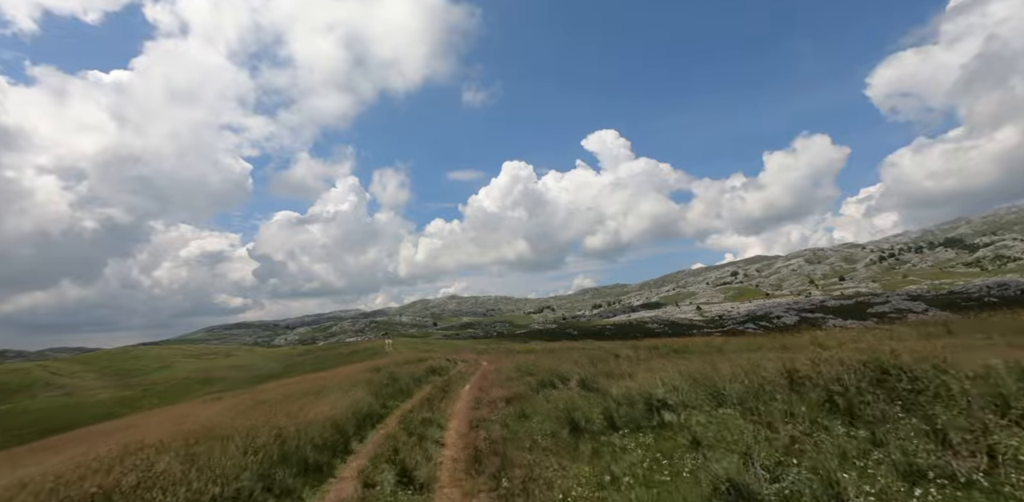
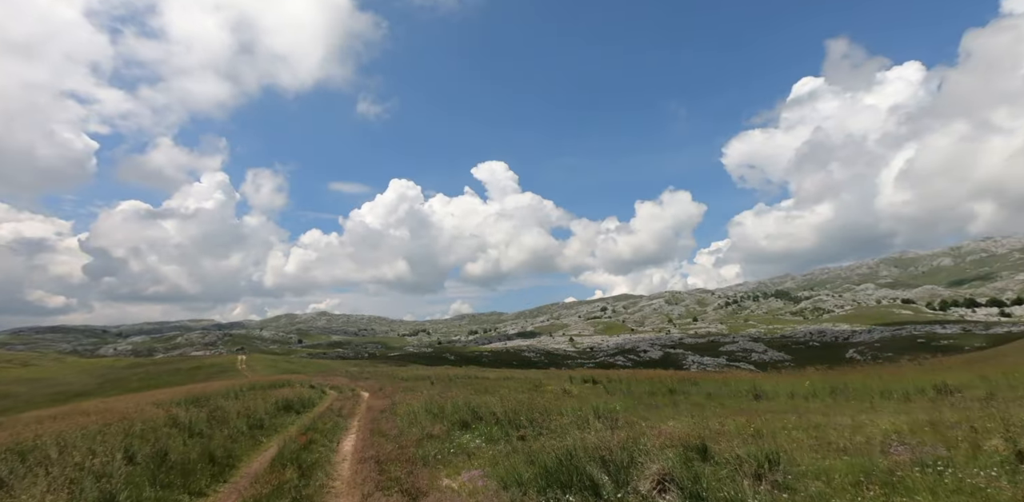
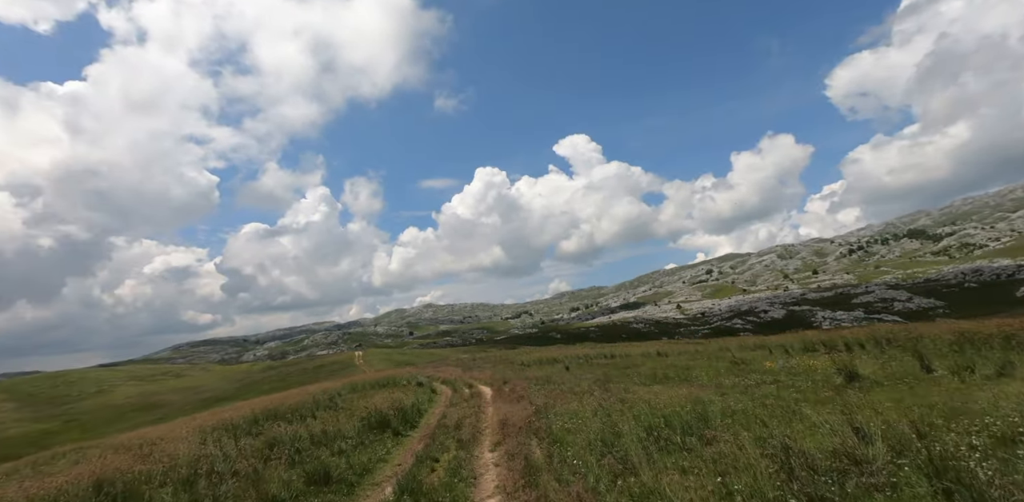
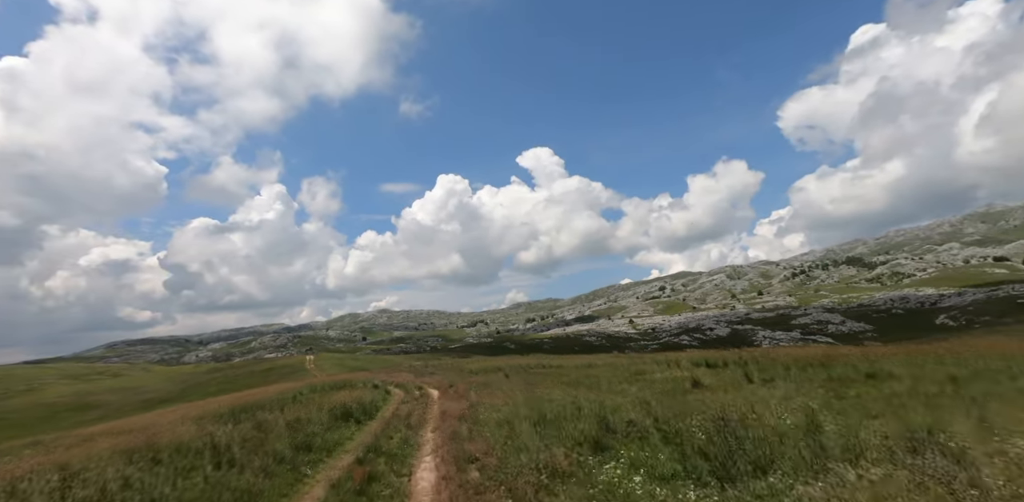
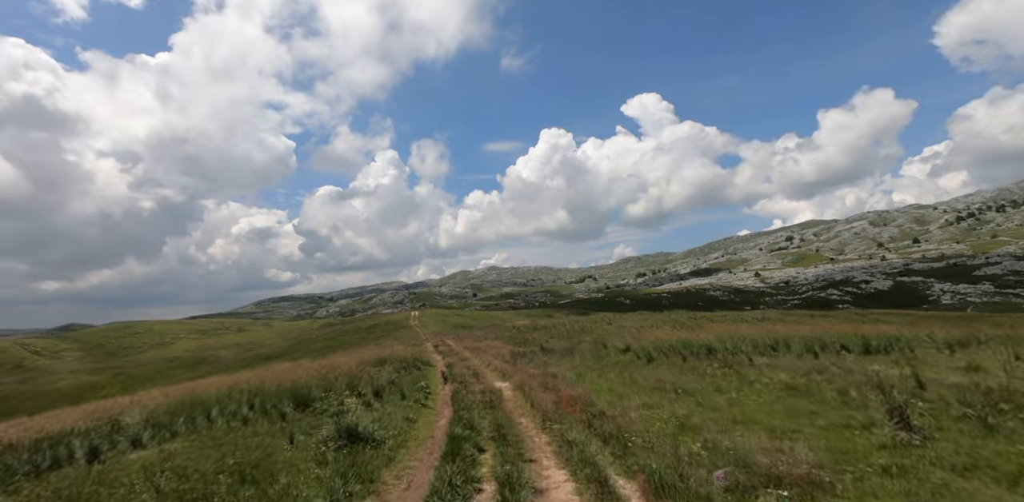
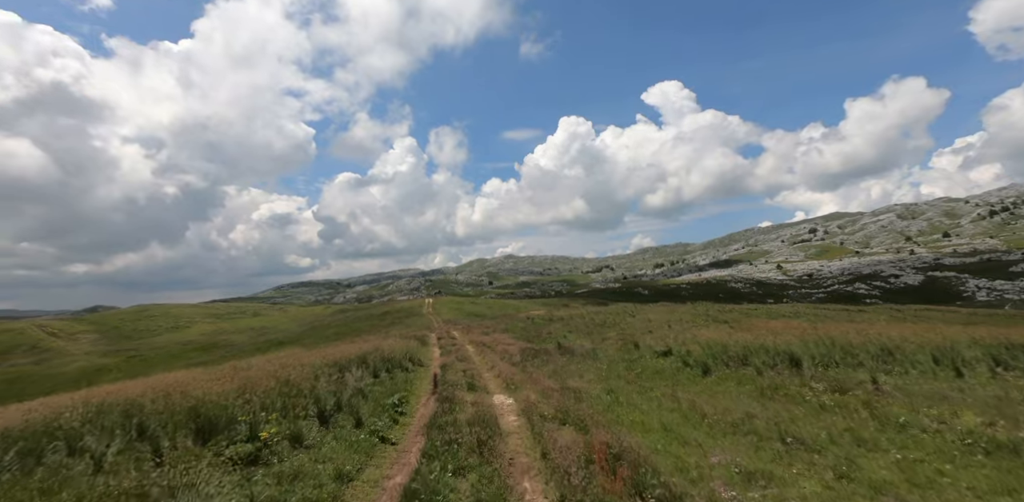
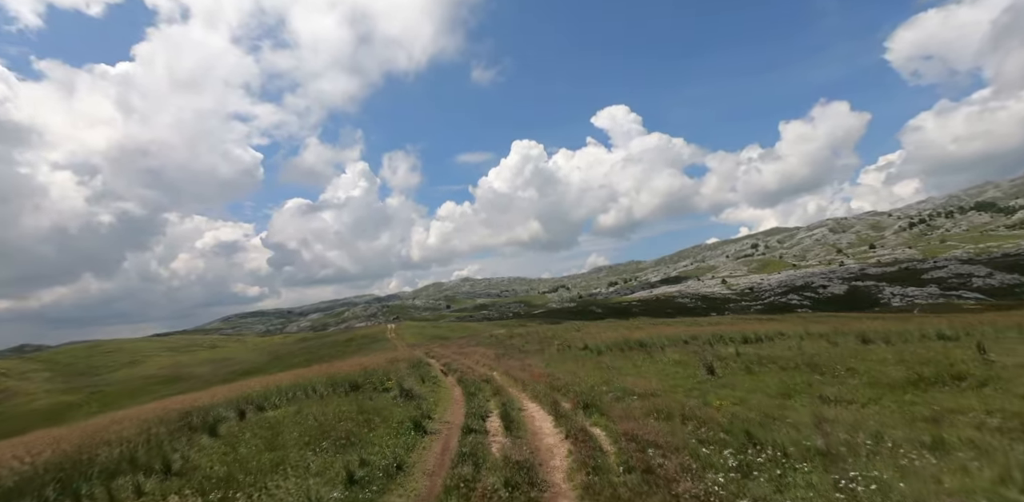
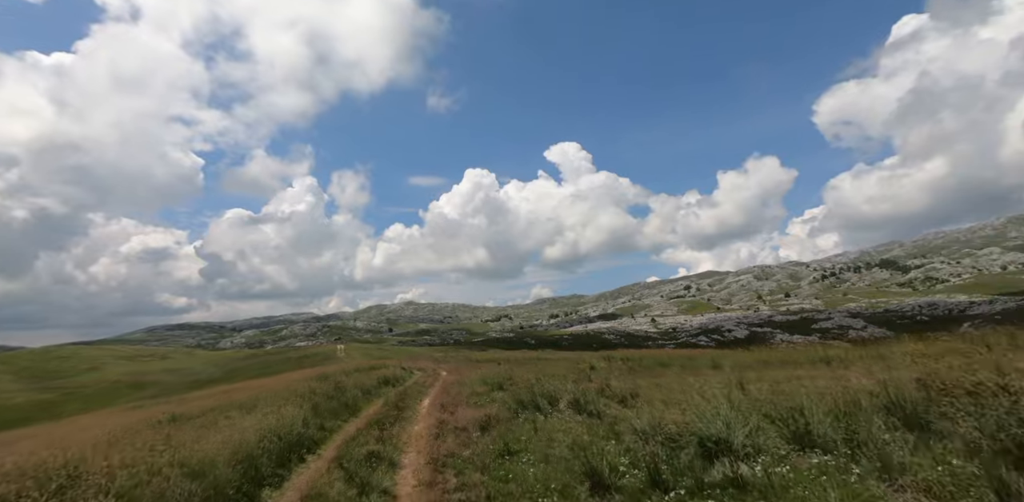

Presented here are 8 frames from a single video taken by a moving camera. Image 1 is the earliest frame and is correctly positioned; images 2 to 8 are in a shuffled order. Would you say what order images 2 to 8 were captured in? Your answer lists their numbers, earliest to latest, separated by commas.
8, 2, 4, 3, 7, 5, 6
